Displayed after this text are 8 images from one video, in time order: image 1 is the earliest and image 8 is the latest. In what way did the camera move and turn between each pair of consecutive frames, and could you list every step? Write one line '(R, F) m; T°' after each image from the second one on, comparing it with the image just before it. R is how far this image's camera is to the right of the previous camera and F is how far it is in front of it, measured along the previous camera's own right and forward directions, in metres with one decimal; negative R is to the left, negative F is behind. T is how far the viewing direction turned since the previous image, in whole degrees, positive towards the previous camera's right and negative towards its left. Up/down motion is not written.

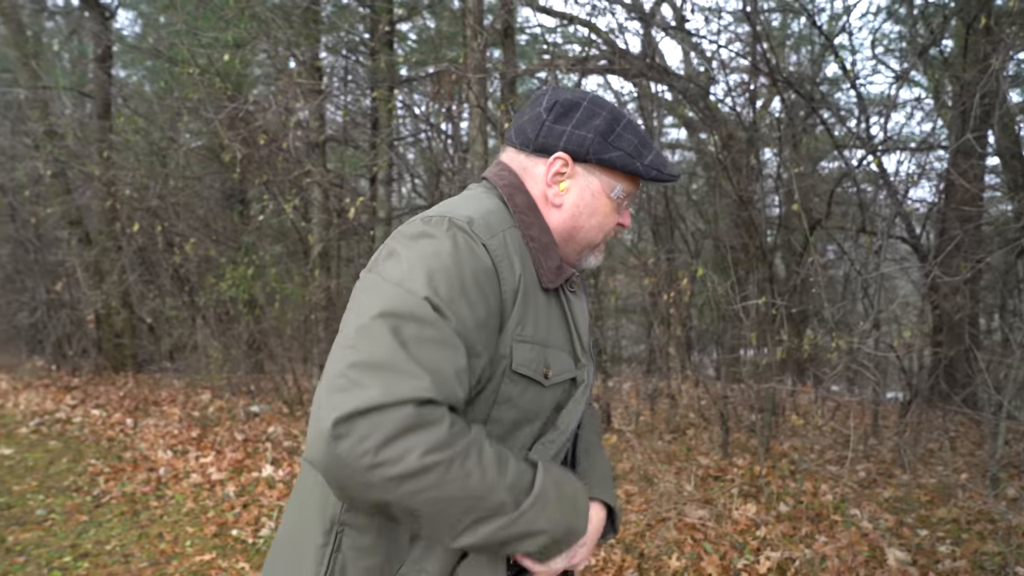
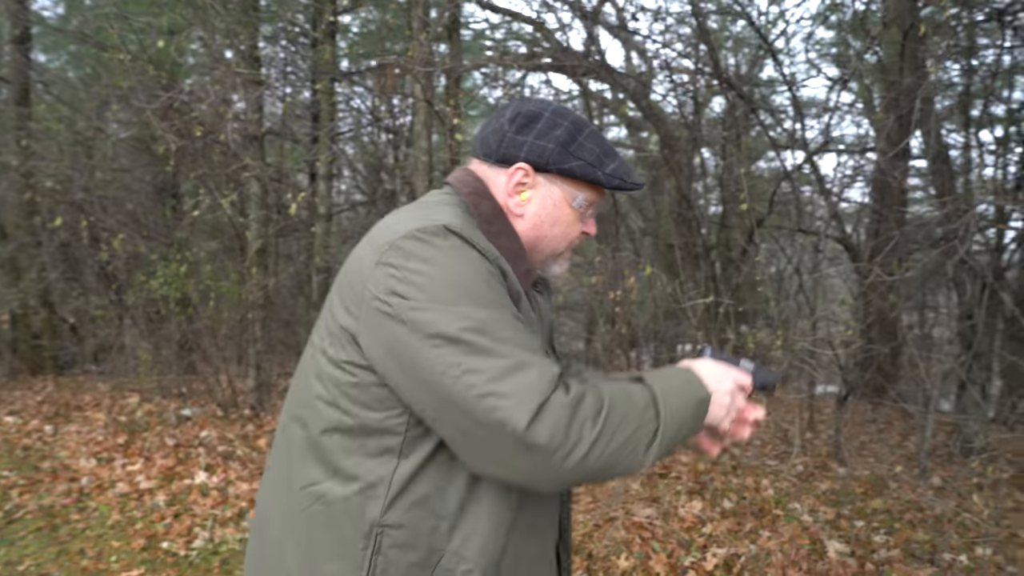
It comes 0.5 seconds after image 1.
(-0.1, +0.1) m; +5°
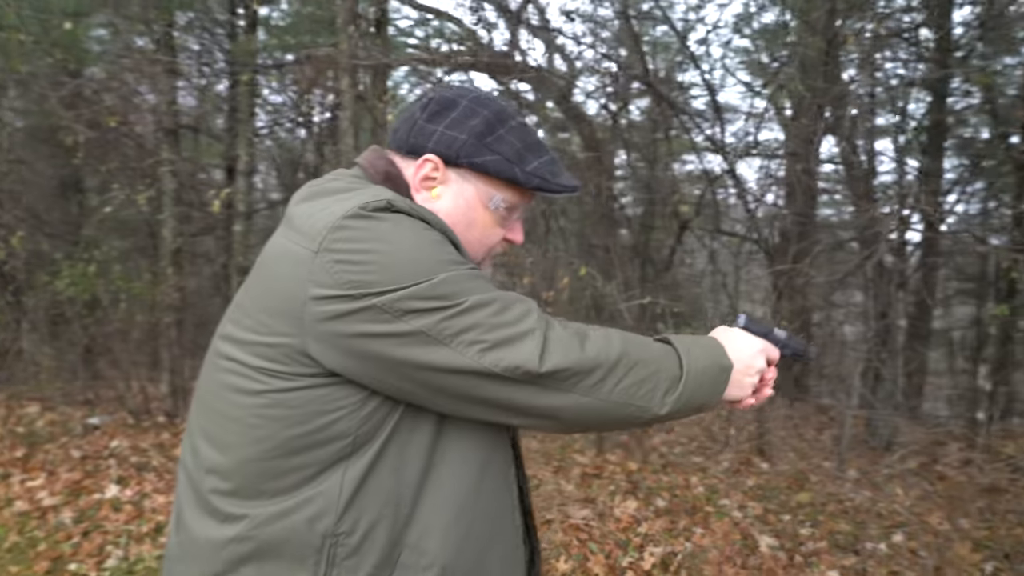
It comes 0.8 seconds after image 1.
(-0.2, +0.1) m; +6°
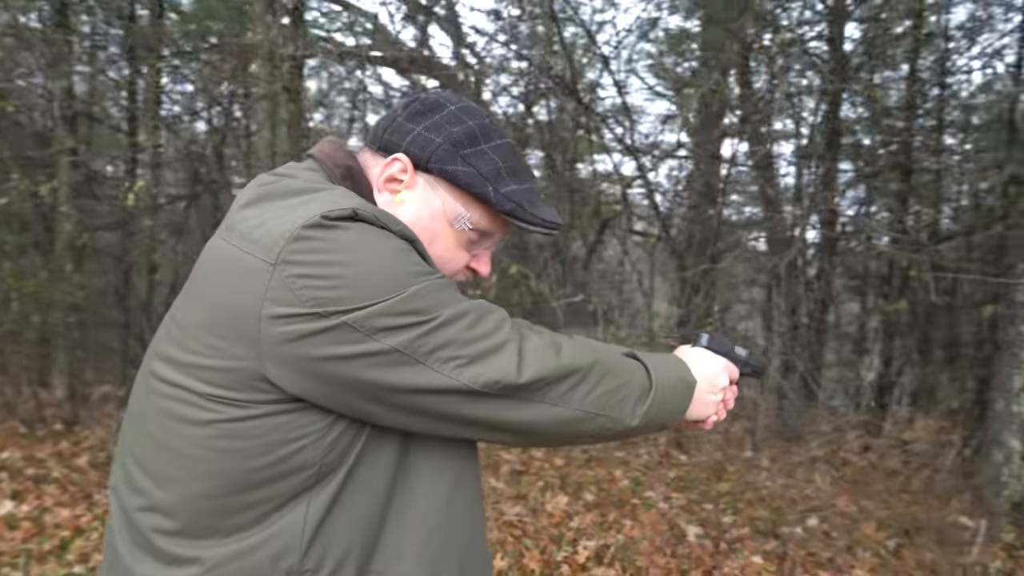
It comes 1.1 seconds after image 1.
(-0.3, 0.0) m; +8°
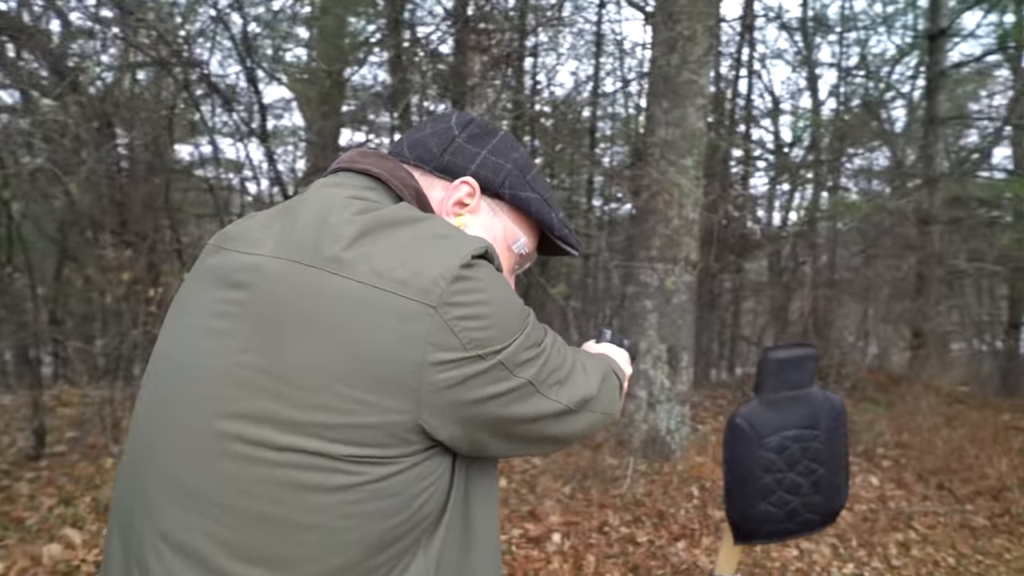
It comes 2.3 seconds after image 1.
(-1.1, +0.3) m; +33°
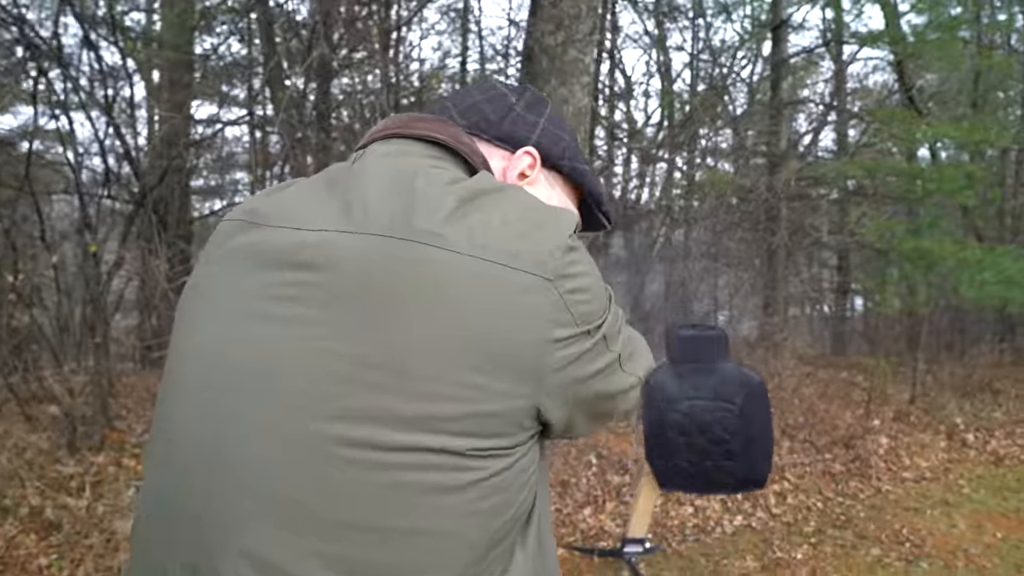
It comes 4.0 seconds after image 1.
(-0.4, +0.1) m; +12°
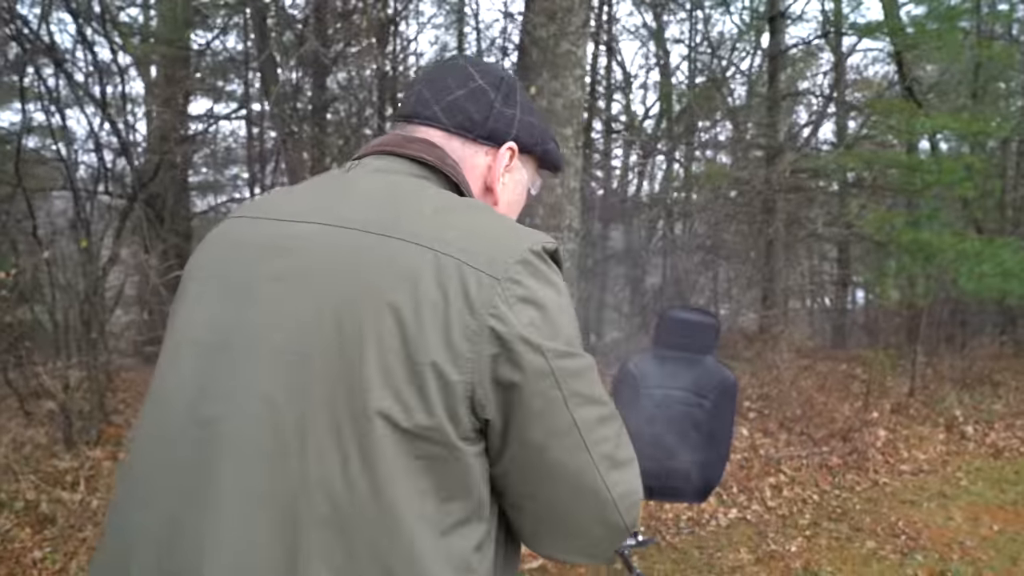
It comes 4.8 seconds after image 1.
(+0.1, 0.0) m; 0°
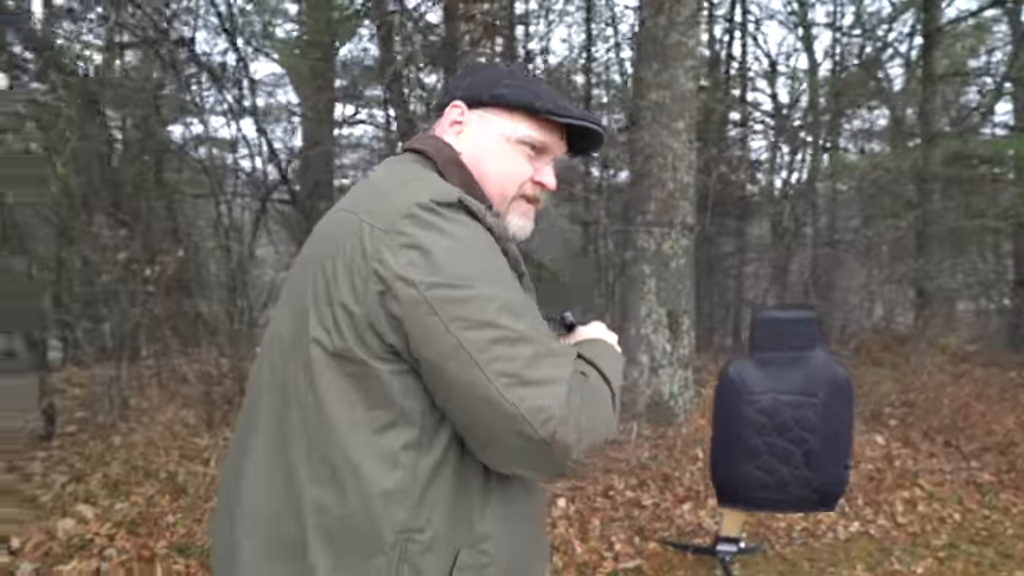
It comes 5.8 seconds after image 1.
(+0.4, 0.0) m; -12°
